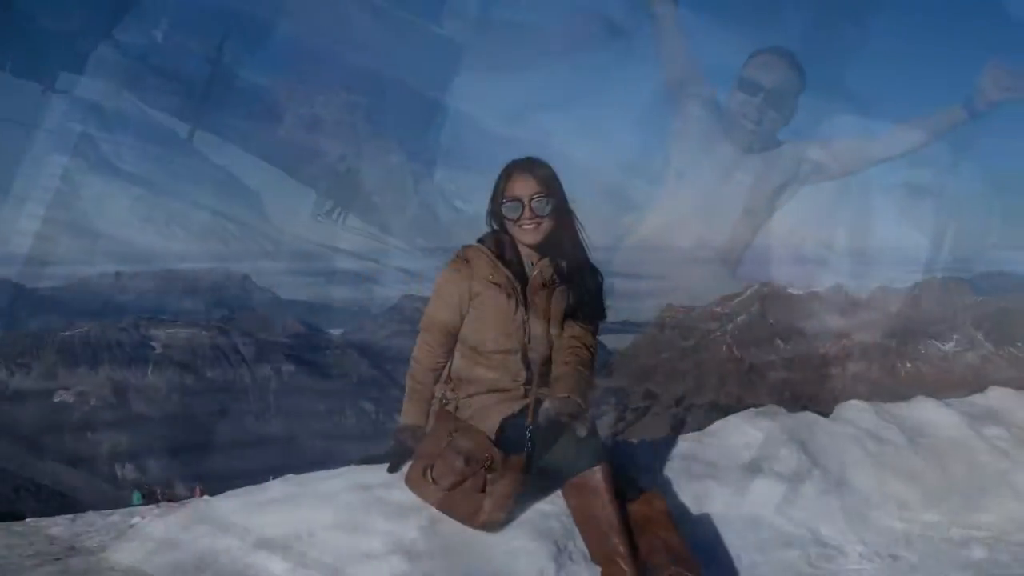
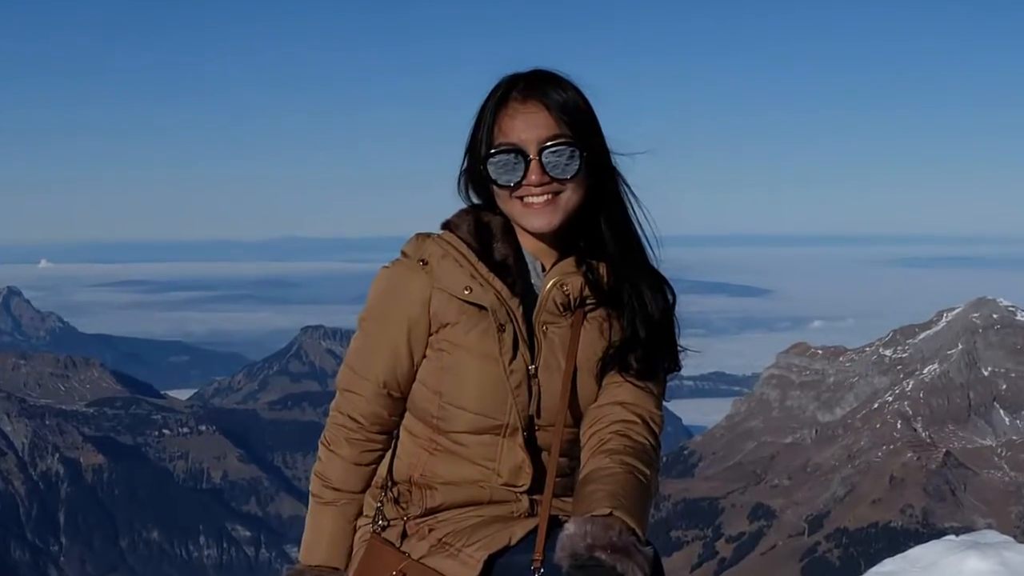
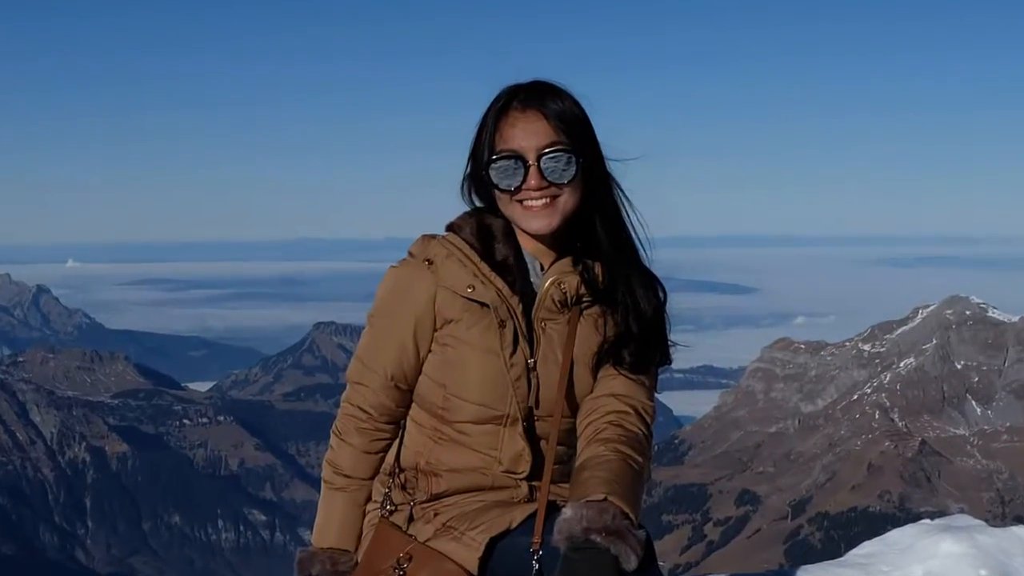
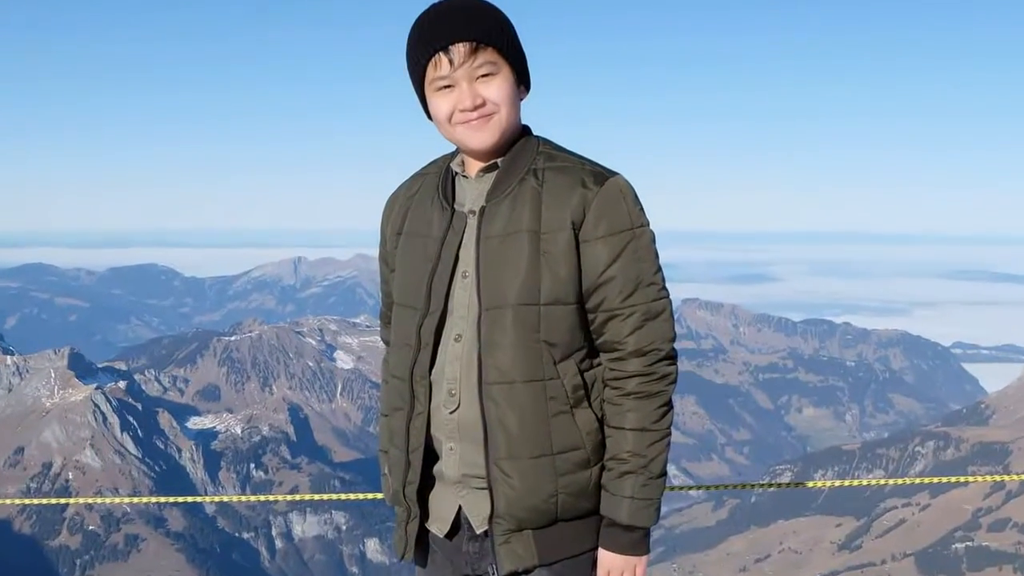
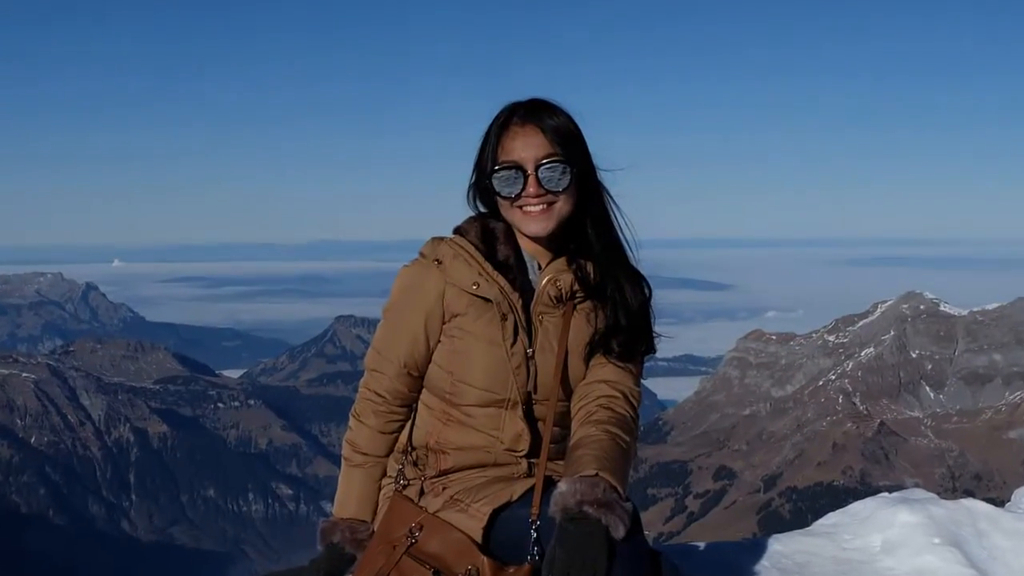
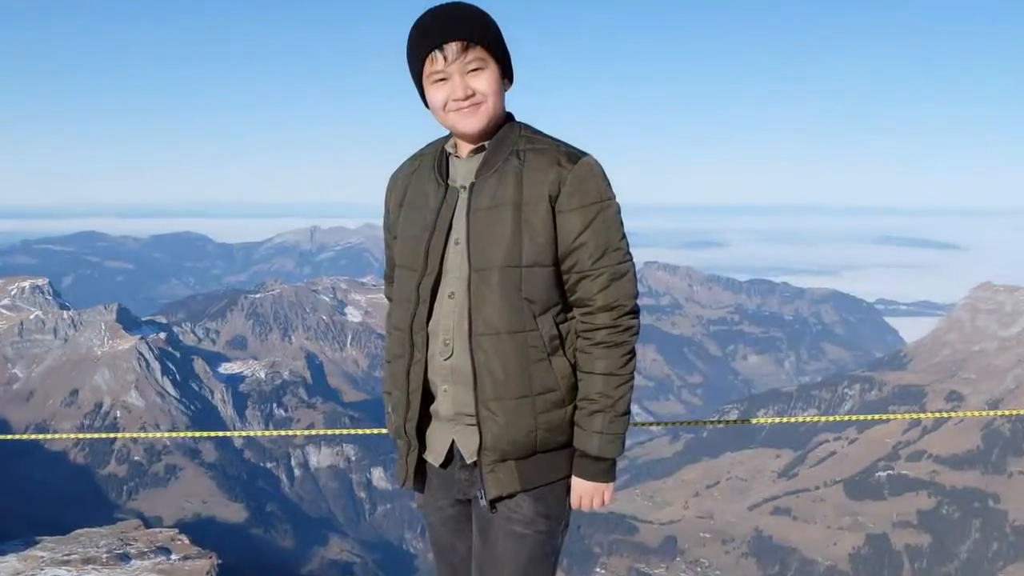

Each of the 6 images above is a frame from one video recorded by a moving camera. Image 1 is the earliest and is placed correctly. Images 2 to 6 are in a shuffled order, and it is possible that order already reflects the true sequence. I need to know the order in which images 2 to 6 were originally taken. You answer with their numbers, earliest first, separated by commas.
5, 3, 2, 6, 4
